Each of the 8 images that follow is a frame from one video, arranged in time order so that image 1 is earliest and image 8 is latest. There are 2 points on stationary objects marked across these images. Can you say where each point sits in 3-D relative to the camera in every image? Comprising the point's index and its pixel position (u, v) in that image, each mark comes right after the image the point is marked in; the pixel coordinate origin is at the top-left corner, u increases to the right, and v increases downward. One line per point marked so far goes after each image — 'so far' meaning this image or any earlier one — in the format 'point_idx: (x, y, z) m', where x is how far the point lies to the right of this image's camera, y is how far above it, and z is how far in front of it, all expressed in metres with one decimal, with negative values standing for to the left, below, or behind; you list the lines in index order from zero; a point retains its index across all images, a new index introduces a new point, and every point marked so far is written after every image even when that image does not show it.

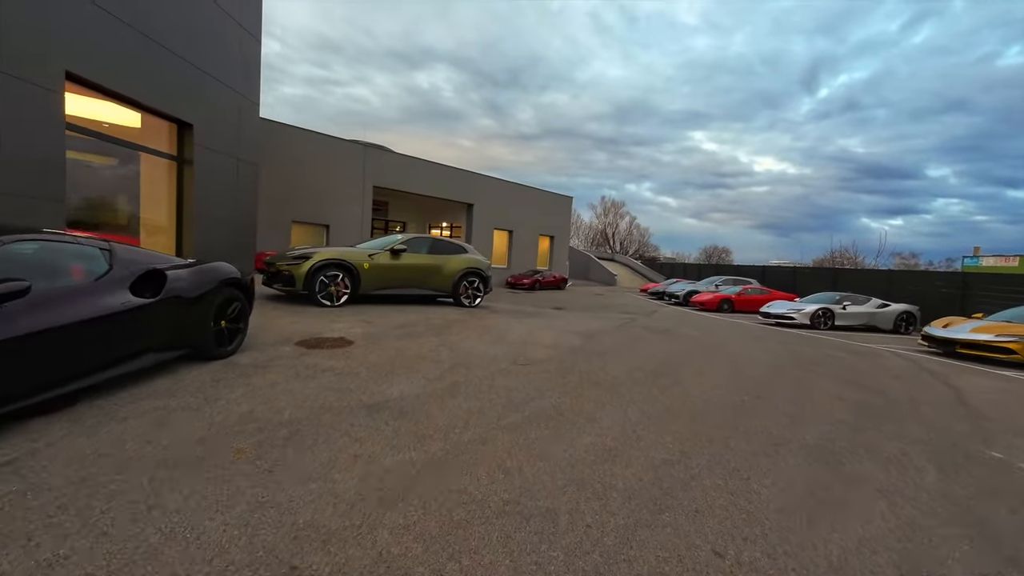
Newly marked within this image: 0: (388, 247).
0: (-3.1, +1.0, +10.7) m
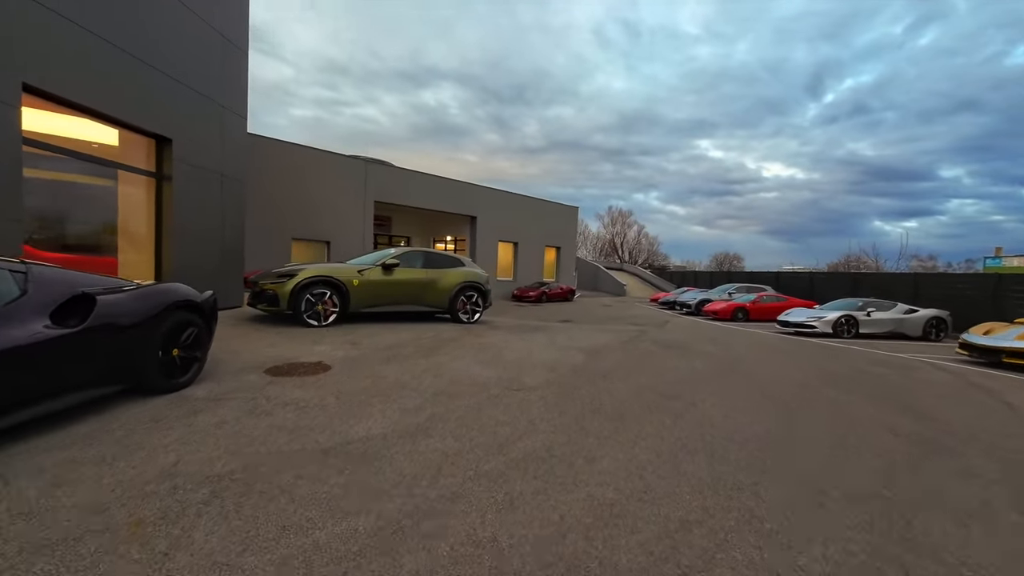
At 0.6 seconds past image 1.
0: (-3.1, +0.6, +10.1) m
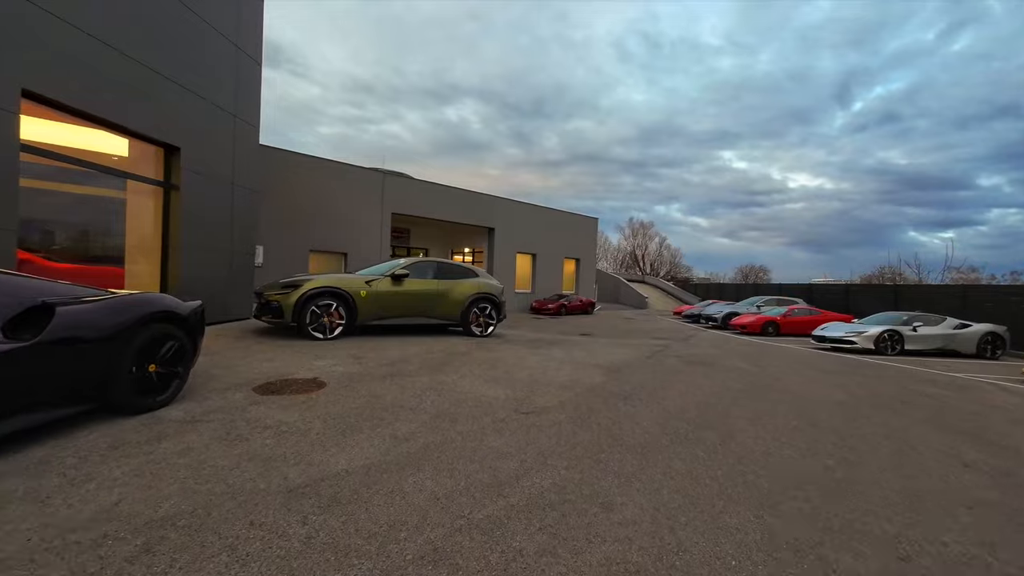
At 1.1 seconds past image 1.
0: (-2.8, +0.3, +9.7) m
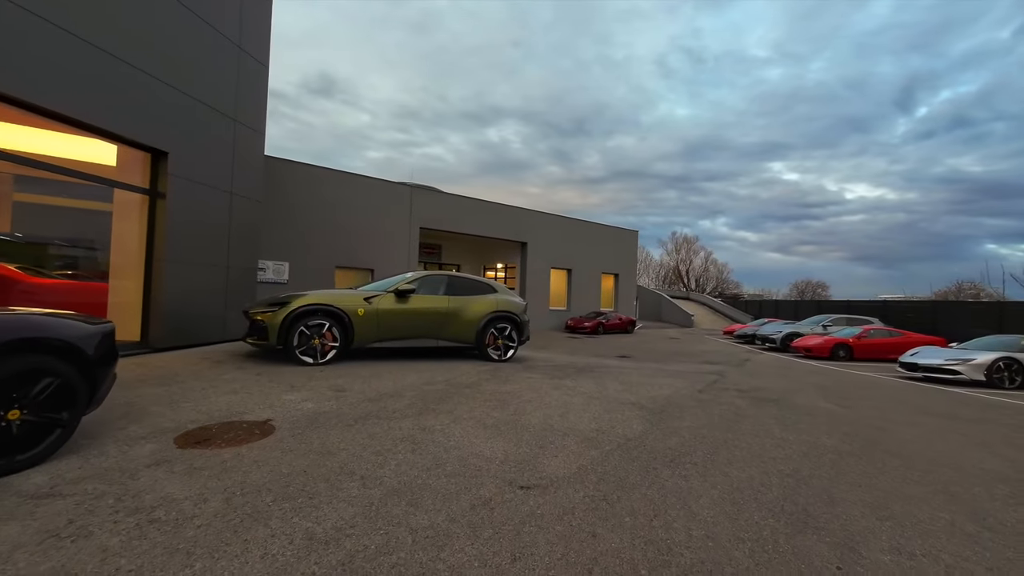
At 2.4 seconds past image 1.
0: (-2.4, 0.0, +8.6) m
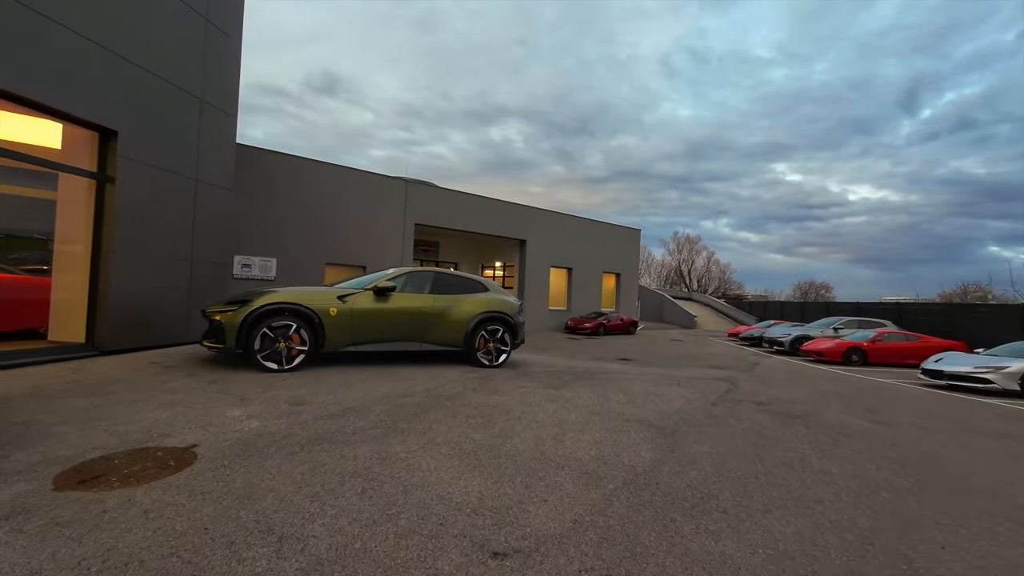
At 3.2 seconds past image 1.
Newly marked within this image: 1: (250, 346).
0: (-2.5, 0.0, +7.7) m
1: (-4.1, -0.9, +6.7) m
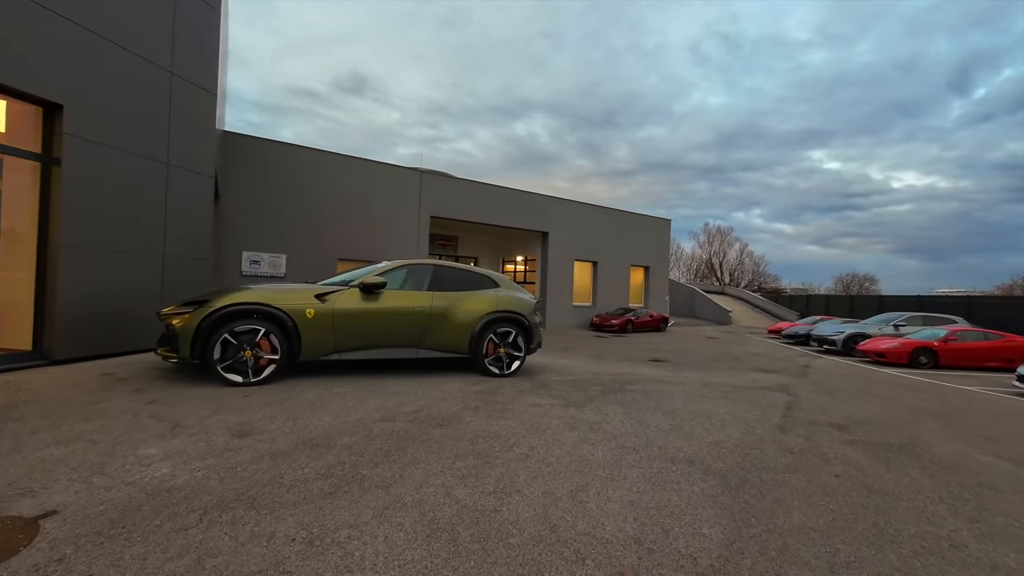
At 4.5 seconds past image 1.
0: (-2.4, +0.1, +6.5) m
1: (-3.9, -0.9, +5.6) m
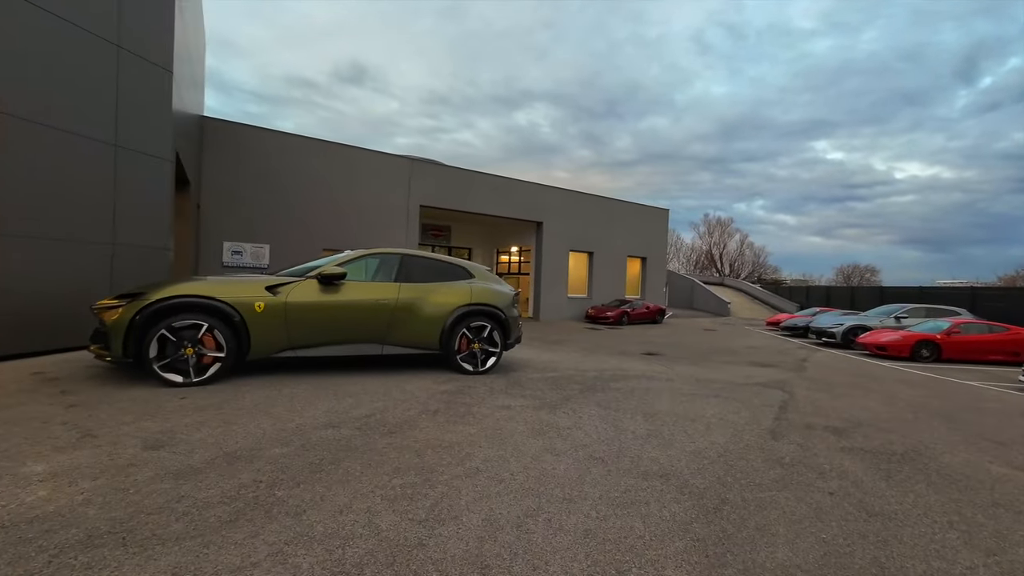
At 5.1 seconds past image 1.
0: (-2.8, +0.2, +6.0) m
1: (-4.3, -0.8, +5.1) m
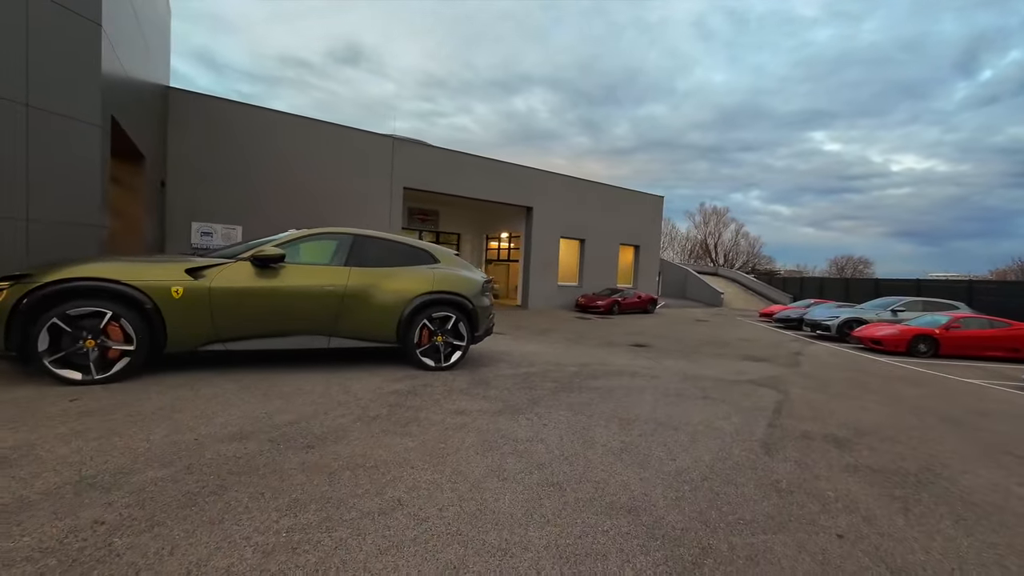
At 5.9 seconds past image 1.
0: (-3.2, +0.4, +5.2) m
1: (-4.8, -0.6, +4.3) m
